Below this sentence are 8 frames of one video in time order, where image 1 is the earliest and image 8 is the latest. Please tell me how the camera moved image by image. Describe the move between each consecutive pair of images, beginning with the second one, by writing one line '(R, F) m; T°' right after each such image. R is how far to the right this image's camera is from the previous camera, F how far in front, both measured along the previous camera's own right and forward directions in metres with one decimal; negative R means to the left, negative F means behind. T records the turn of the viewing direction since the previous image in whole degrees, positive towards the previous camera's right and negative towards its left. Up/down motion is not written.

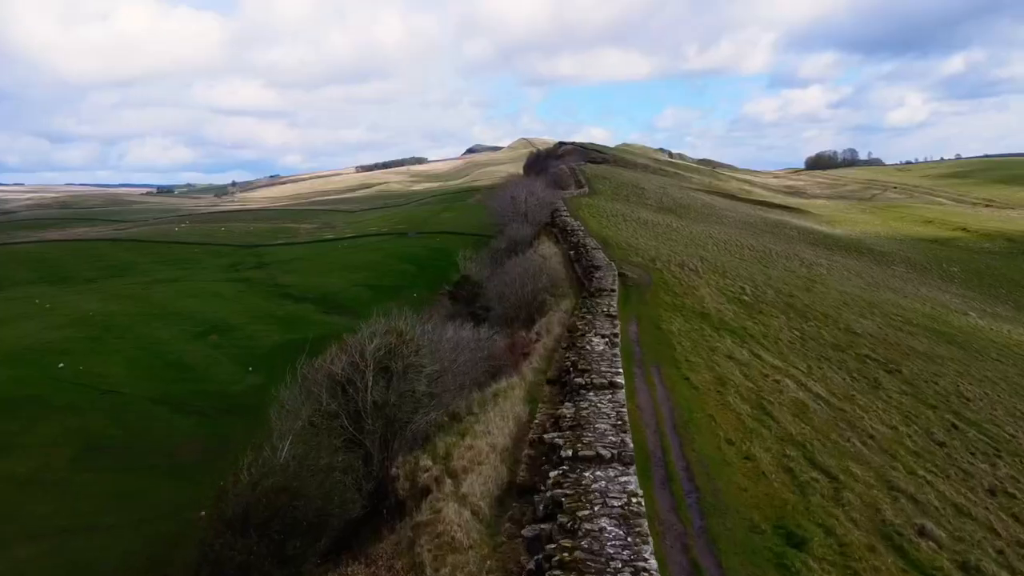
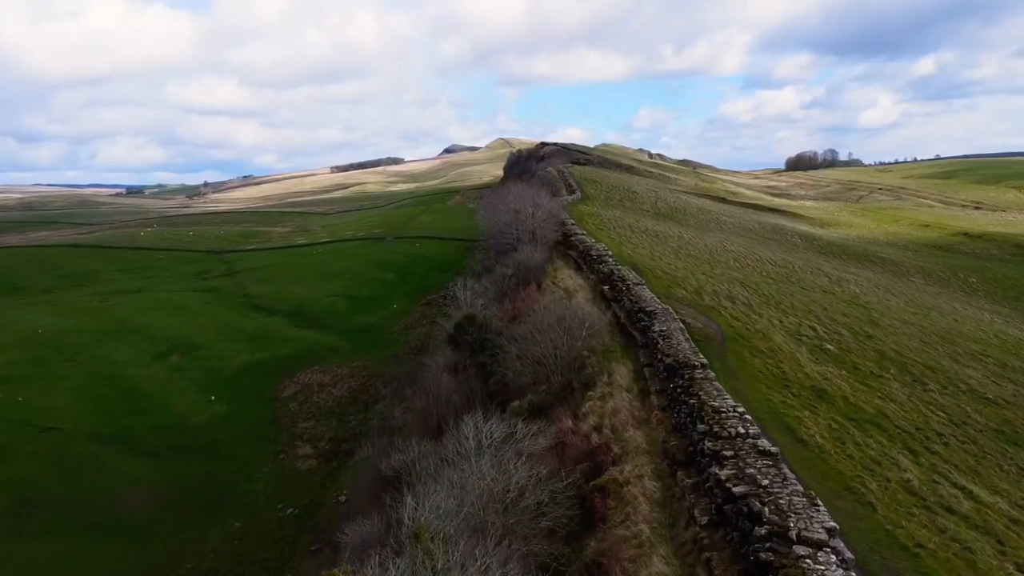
(-0.9, +3.5) m; +2°
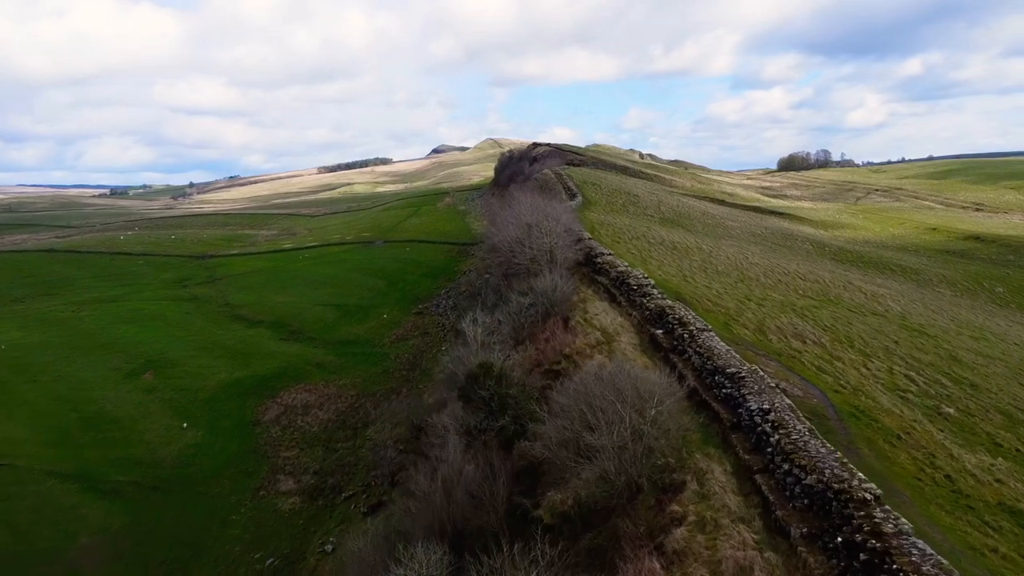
(-0.7, +2.8) m; +1°
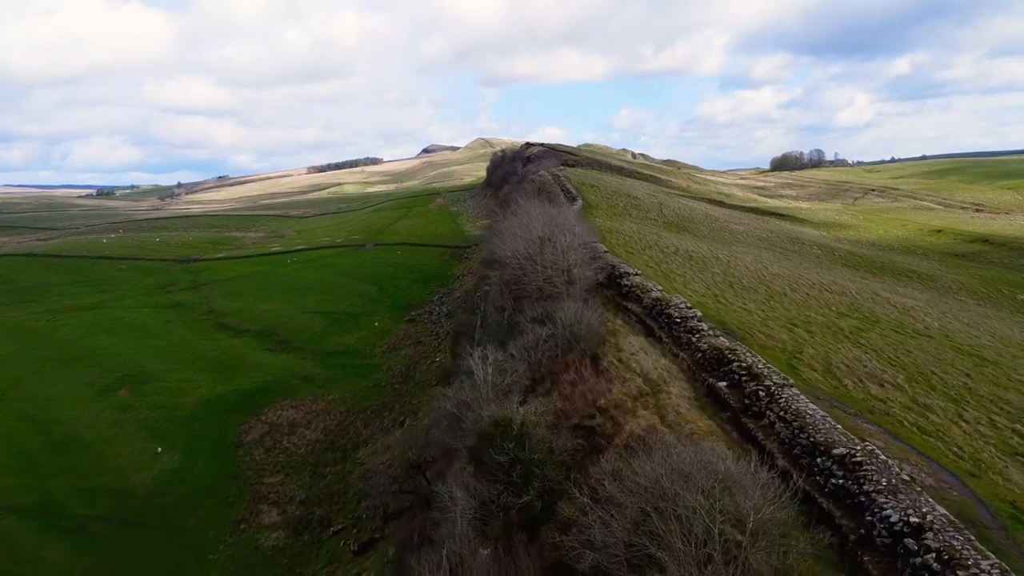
(-0.5, +2.1) m; +1°
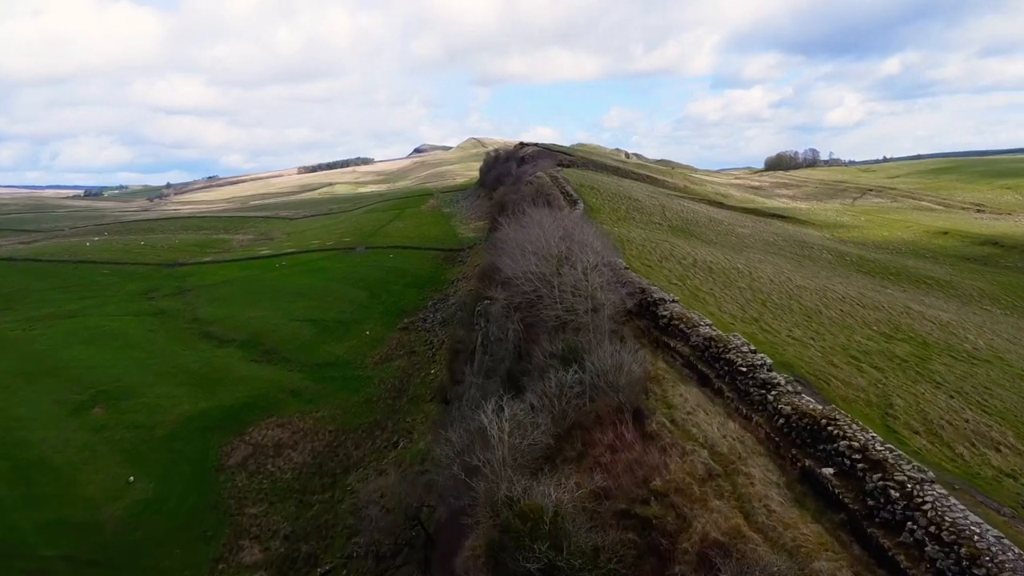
(-0.5, +2.1) m; +1°
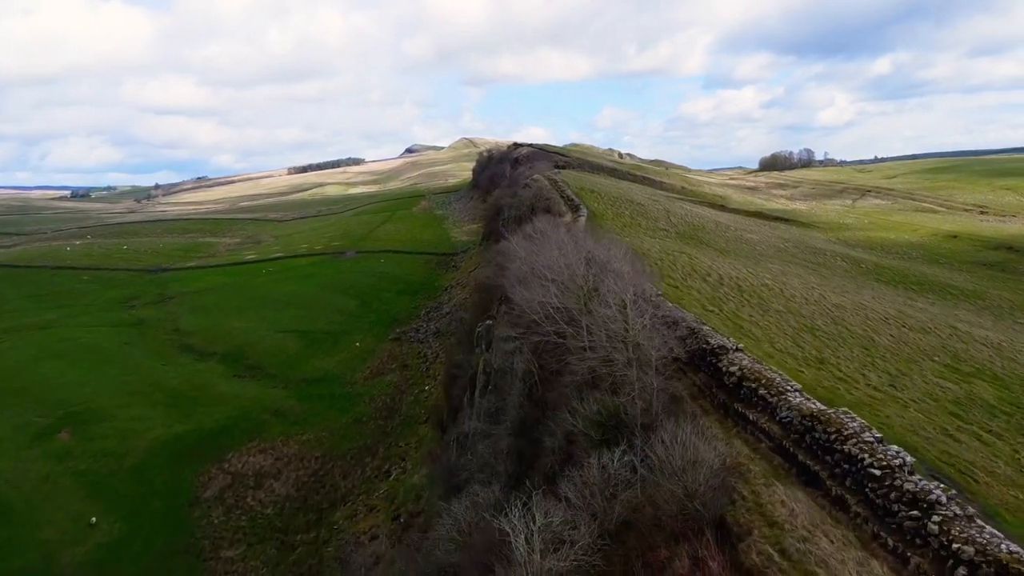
(-0.5, +2.5) m; +1°
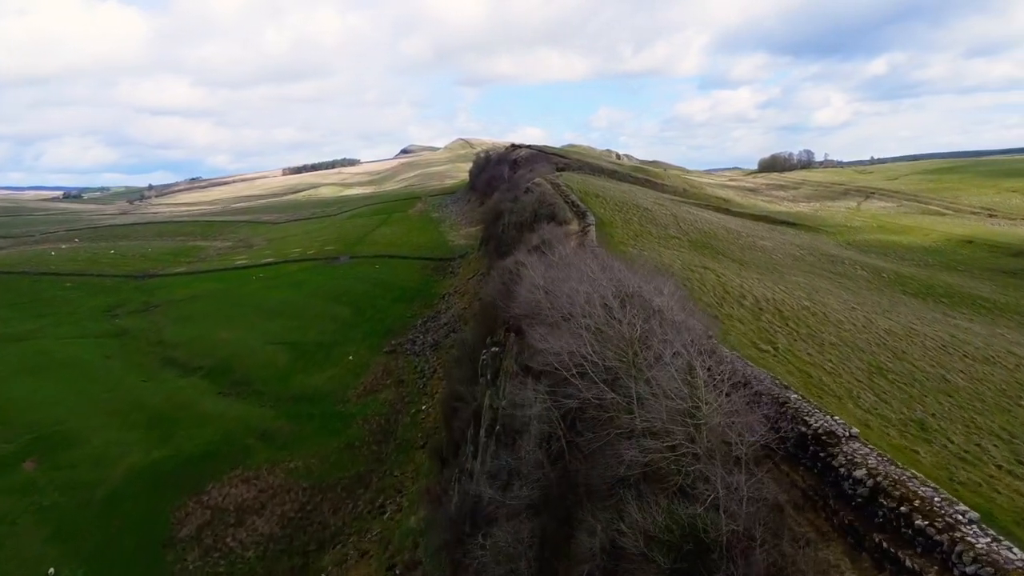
(-0.4, +2.5) m; 0°
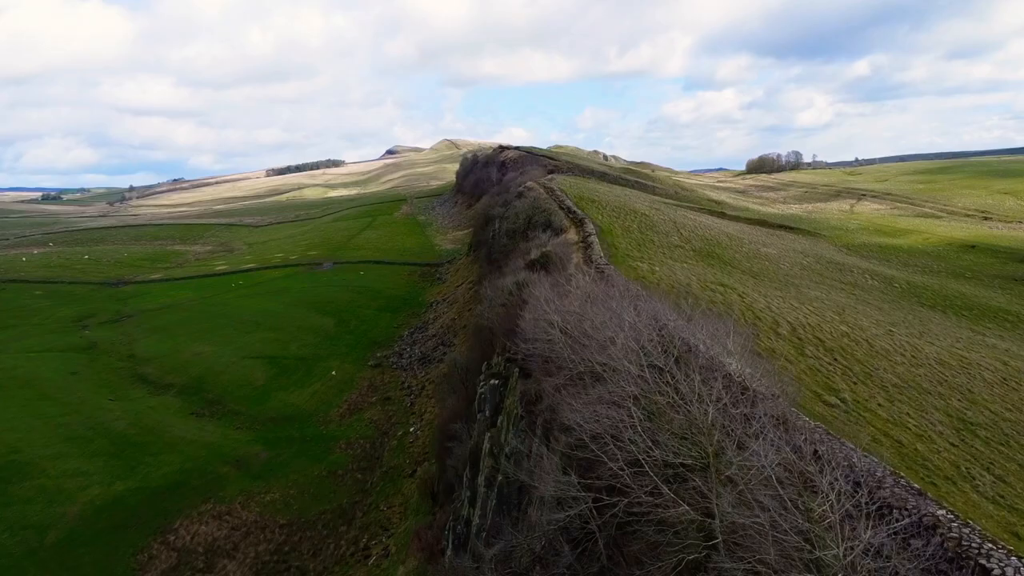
(-0.5, +2.4) m; +1°
